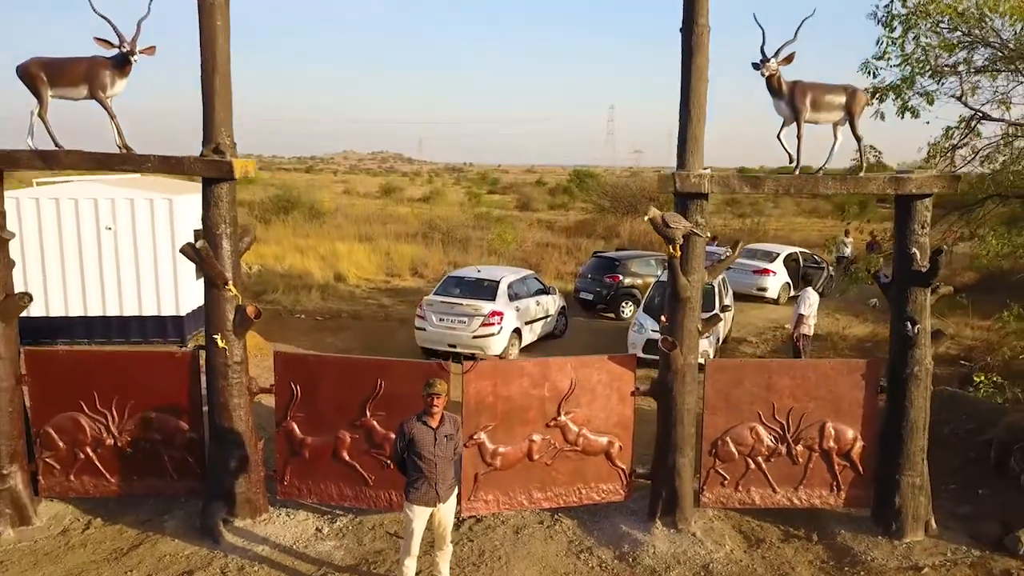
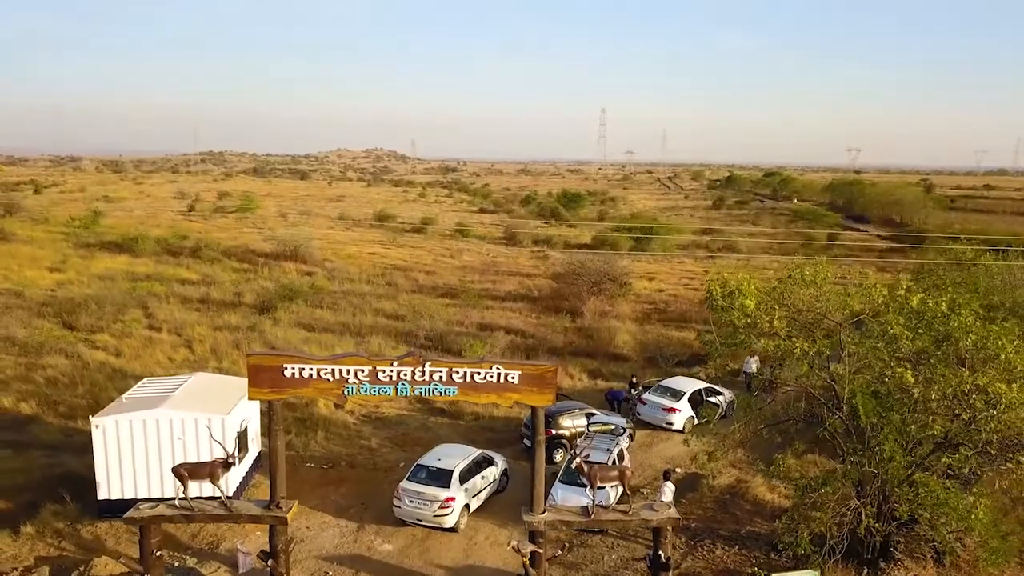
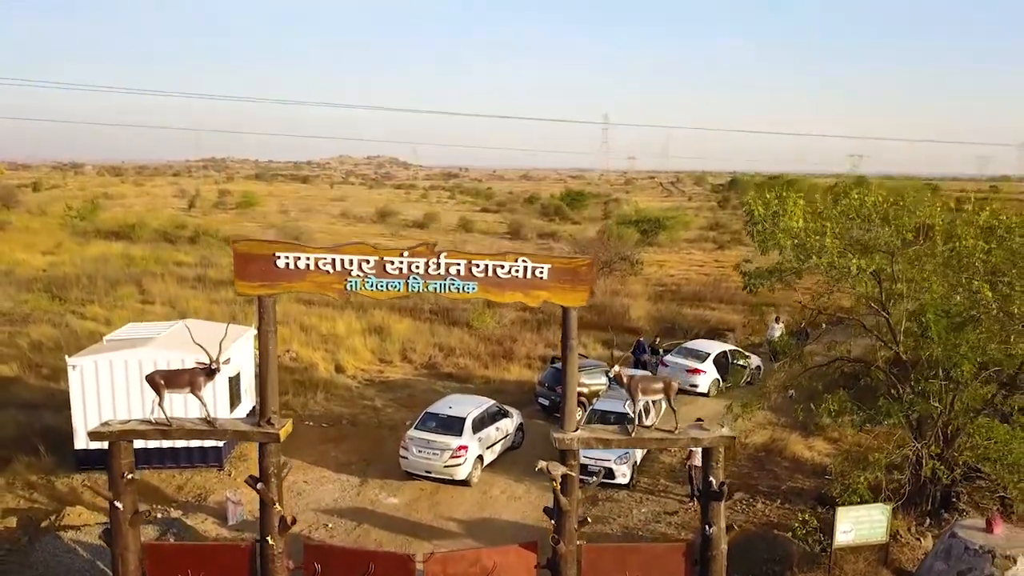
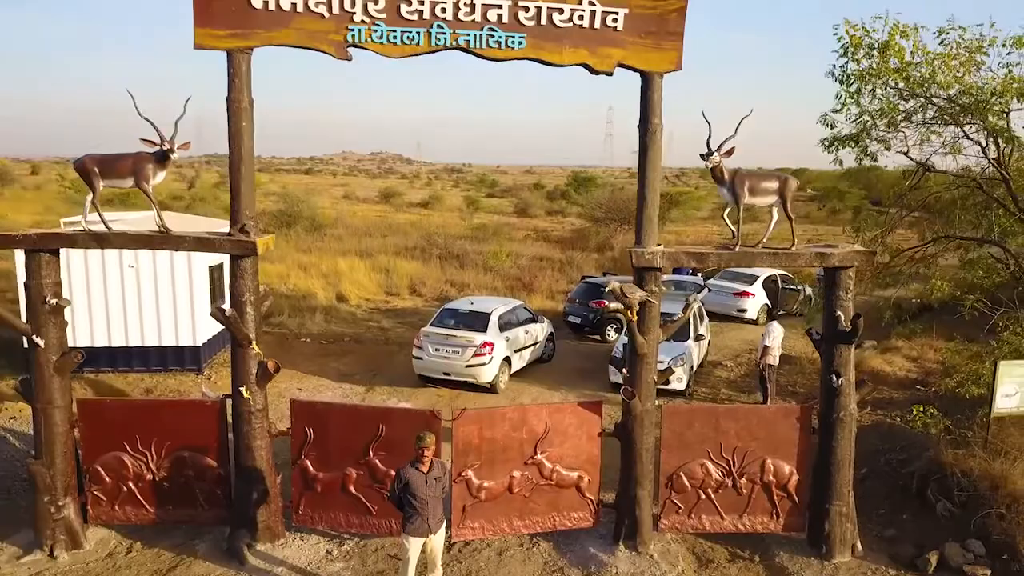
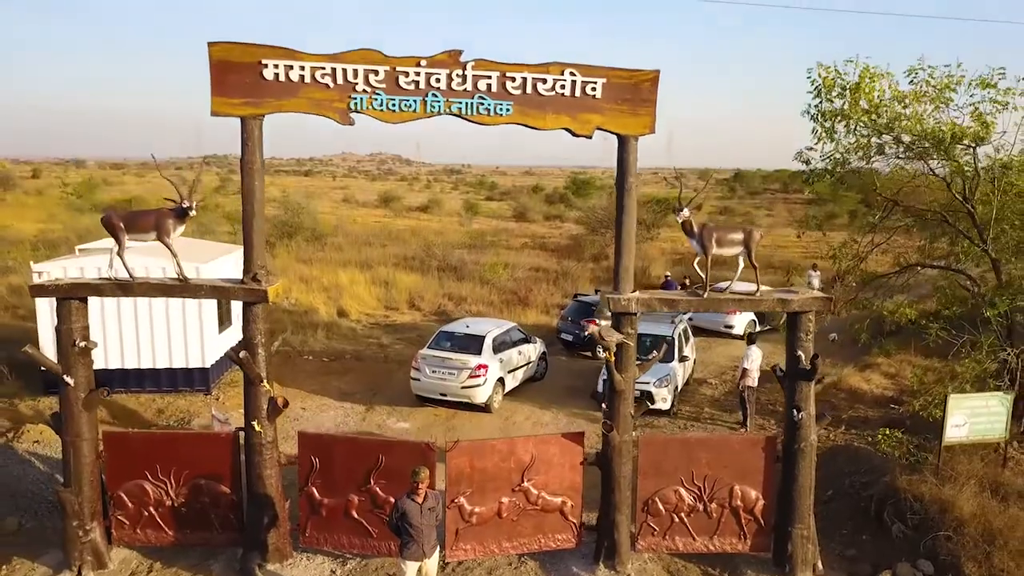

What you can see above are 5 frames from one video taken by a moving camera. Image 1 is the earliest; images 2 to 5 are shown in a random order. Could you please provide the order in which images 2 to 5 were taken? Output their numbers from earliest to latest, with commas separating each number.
4, 5, 3, 2
